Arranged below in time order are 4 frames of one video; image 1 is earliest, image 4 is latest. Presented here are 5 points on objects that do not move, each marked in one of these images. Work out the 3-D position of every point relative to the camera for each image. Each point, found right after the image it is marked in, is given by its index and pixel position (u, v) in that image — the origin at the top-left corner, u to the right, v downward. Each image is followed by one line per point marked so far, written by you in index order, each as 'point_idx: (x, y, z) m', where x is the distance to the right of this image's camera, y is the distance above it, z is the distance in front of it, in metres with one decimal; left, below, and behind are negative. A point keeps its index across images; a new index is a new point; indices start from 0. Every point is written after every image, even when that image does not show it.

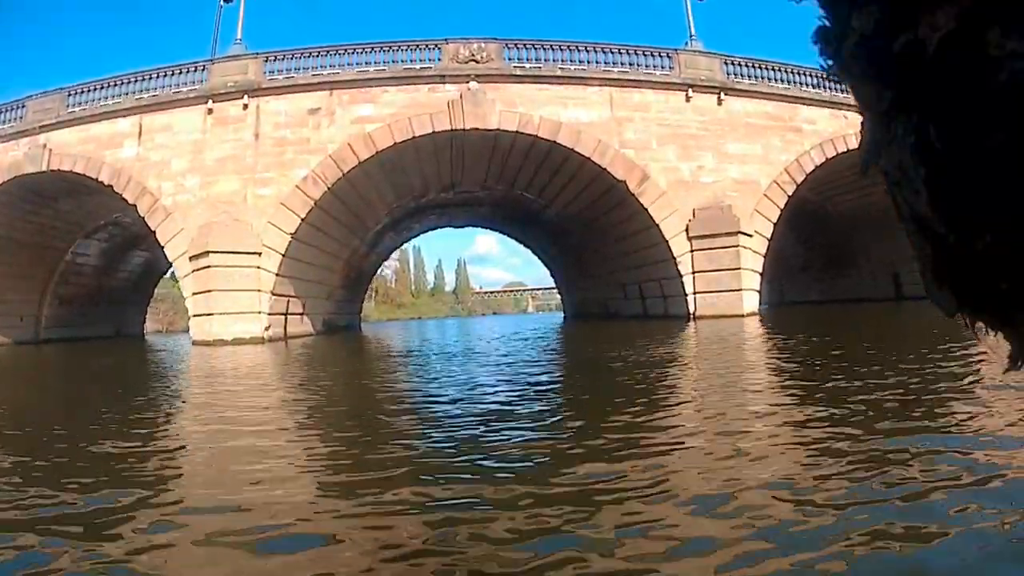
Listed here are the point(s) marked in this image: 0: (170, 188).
0: (-5.7, +1.7, +10.9) m
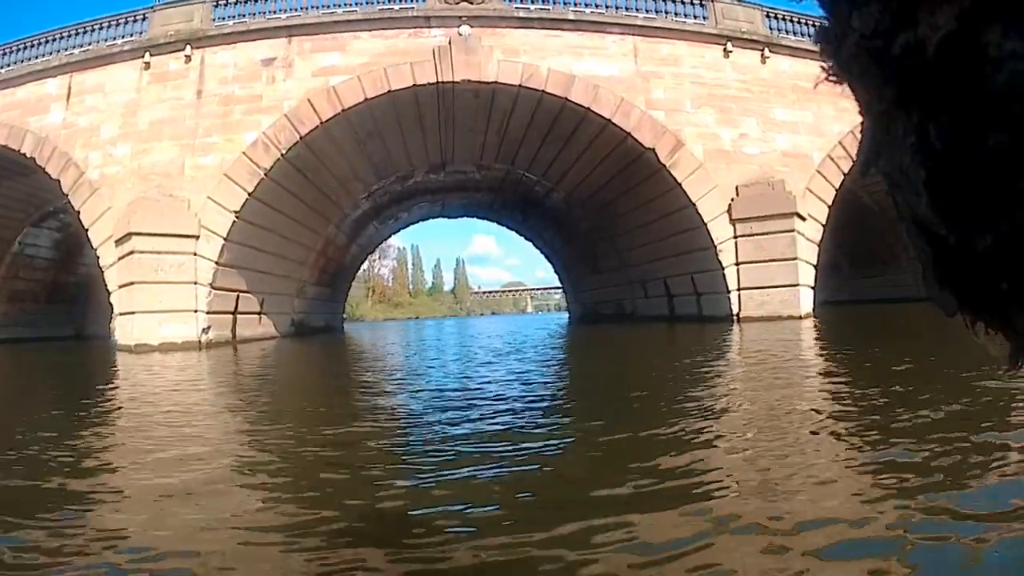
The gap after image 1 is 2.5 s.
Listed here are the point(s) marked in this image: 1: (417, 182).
0: (-5.7, +1.8, +9.1) m
1: (-2.1, +2.3, +14.3) m
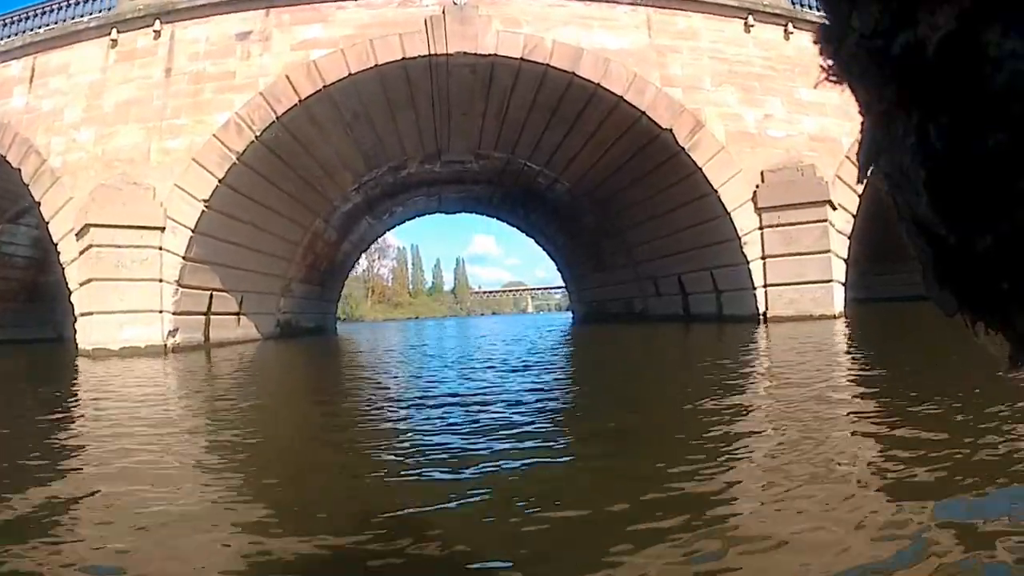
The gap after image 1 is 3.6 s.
0: (-5.7, +1.8, +8.4) m
1: (-2.1, +2.3, +13.6) m
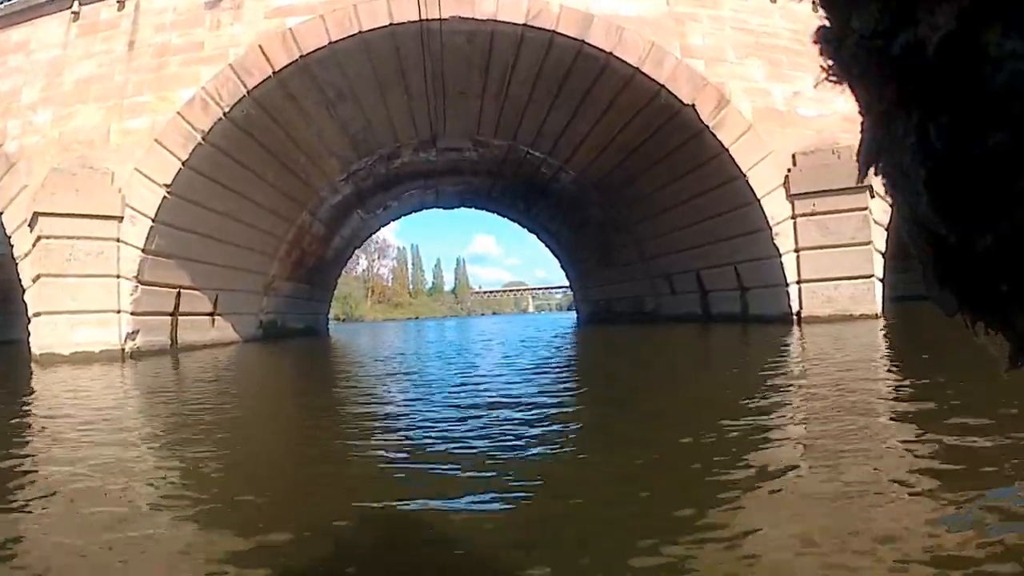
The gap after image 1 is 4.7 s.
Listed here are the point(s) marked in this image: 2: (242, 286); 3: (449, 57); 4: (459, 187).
0: (-5.7, +1.8, +7.7) m
1: (-2.1, +2.4, +12.9) m
2: (-4.3, 0.0, +10.9) m
3: (-0.8, +2.9, +8.8) m
4: (-1.2, +2.4, +15.9) m
